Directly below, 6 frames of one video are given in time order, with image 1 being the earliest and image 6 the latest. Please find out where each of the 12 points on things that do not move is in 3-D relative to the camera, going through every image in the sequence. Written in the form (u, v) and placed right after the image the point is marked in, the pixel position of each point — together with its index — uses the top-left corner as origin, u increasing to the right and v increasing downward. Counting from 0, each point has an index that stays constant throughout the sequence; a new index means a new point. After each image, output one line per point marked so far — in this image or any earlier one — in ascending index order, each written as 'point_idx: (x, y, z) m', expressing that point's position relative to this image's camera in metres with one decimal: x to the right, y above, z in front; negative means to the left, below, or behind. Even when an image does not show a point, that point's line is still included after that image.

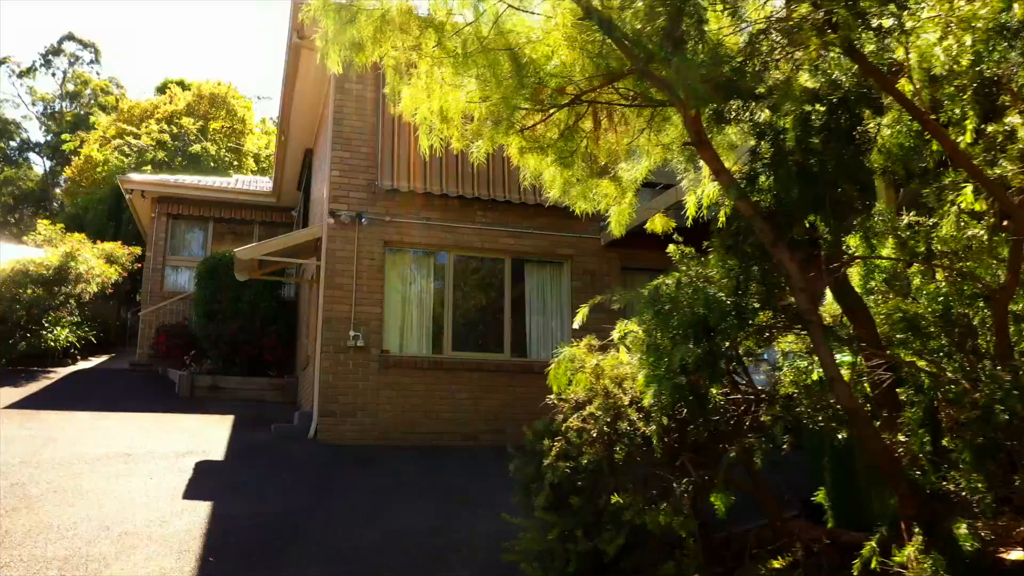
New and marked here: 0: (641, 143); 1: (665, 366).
0: (+0.9, +1.0, +5.9) m
1: (+0.7, -0.4, +4.3) m
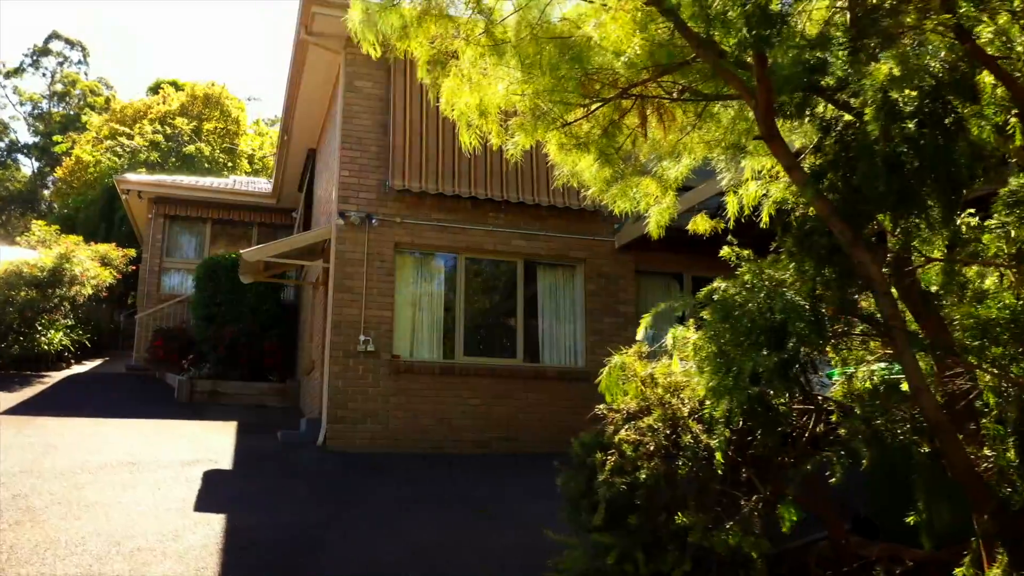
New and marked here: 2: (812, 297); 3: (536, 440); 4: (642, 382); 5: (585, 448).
0: (+1.2, +1.0, +5.6) m
1: (+1.0, -0.4, +4.0) m
2: (+1.4, 0.0, +4.0) m
3: (+0.3, -1.9, +11.0) m
4: (+0.7, -0.5, +4.8) m
5: (+0.4, -0.9, +4.8) m
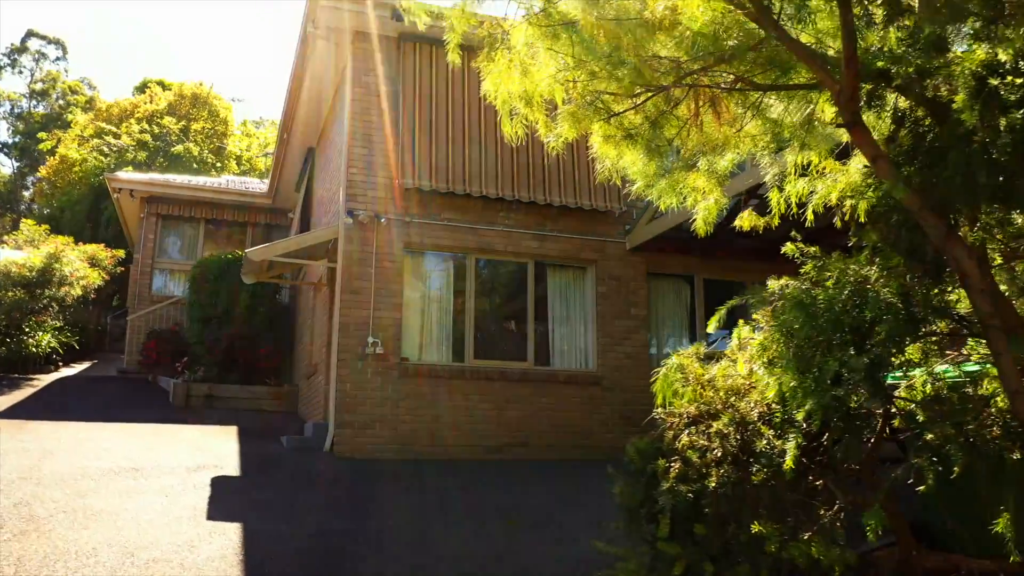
0: (+1.4, +1.0, +5.4) m
1: (+1.3, -0.4, +3.8) m
2: (+1.7, 0.0, +3.8) m
3: (+0.5, -1.9, +10.8) m
4: (+1.0, -0.5, +4.5) m
5: (+0.7, -0.9, +4.5) m
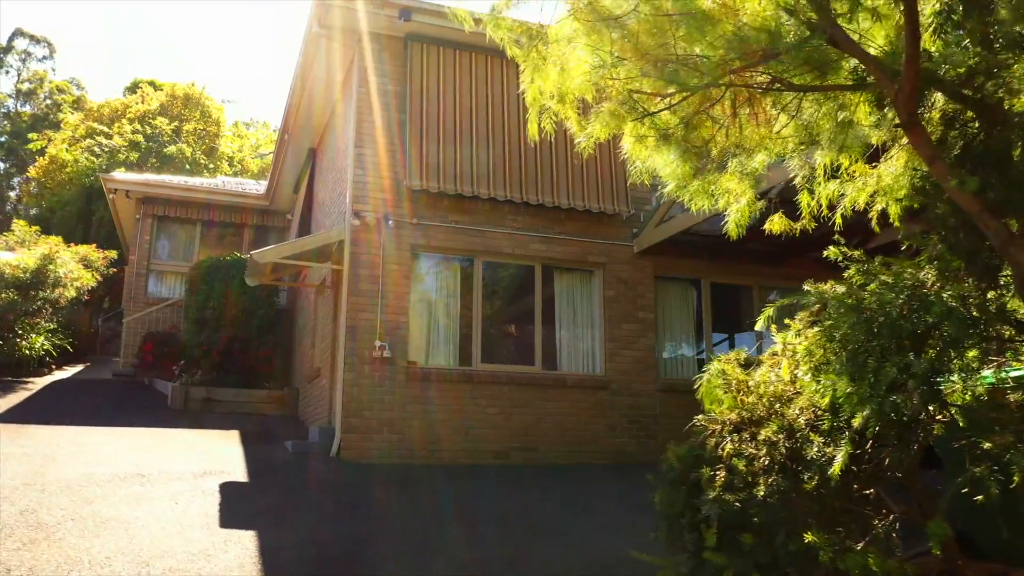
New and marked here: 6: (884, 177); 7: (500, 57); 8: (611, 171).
0: (+1.6, +0.9, +5.3) m
1: (+1.5, -0.4, +3.7) m
2: (+1.9, 0.0, +3.7) m
3: (+0.5, -2.0, +10.7) m
4: (+1.2, -0.5, +4.4) m
5: (+0.9, -0.9, +4.4) m
6: (+2.2, +0.7, +5.2) m
7: (-0.1, +3.1, +11.5) m
8: (+1.3, +1.6, +11.6) m
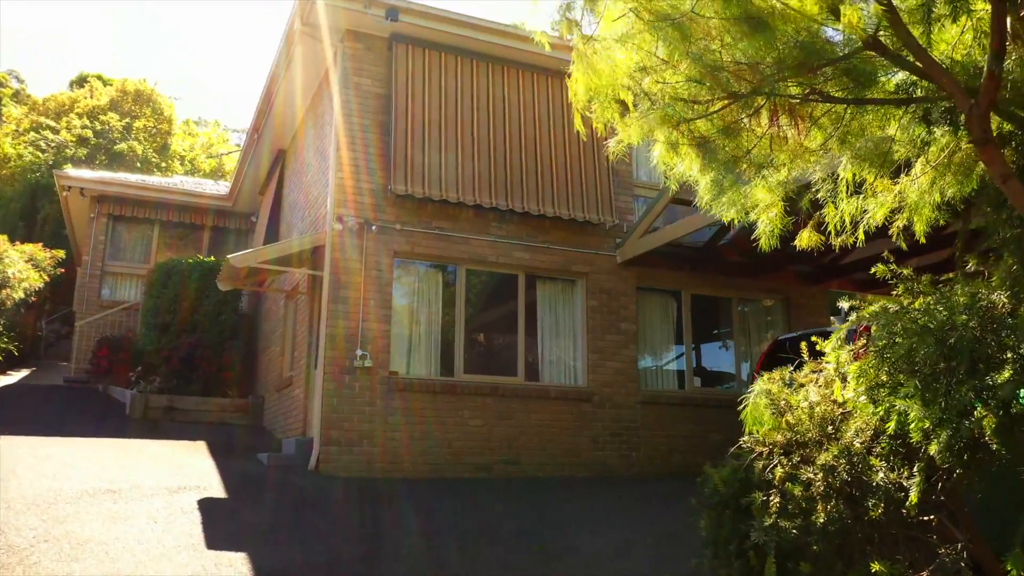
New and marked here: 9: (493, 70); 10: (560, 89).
0: (+1.8, +0.9, +5.2) m
1: (+1.8, -0.5, +3.5) m
2: (+2.2, -0.1, +3.6) m
3: (+0.3, -2.1, +10.4) m
4: (+1.4, -0.6, +4.3) m
5: (+1.1, -1.0, +4.2) m
6: (+2.3, +0.6, +5.1) m
7: (-0.3, +2.9, +11.2) m
8: (+1.1, +1.4, +11.5) m
9: (-0.2, +2.8, +11.3) m
10: (+0.6, +2.7, +11.7) m
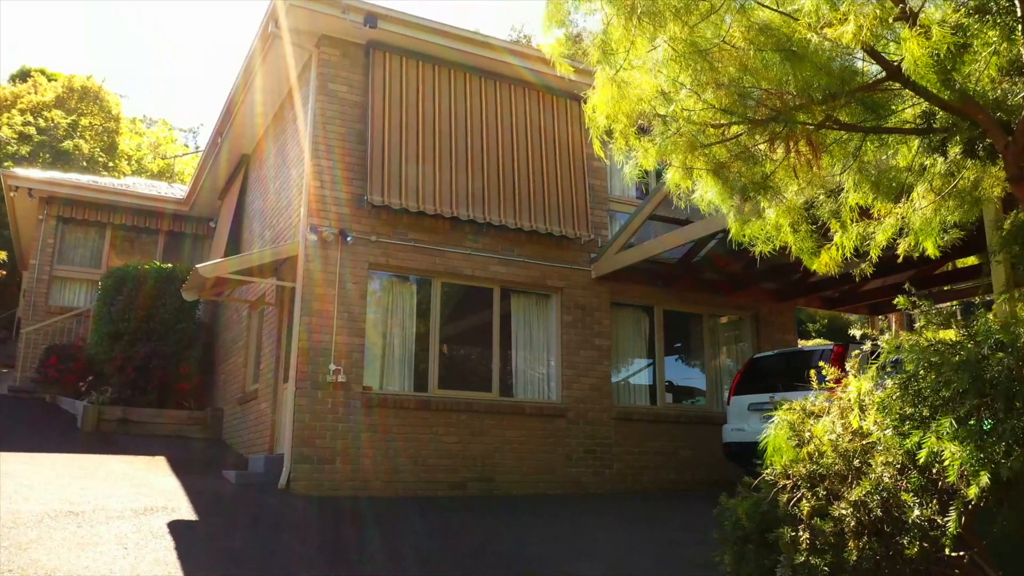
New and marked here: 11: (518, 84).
0: (+1.8, +0.7, +5.2) m
1: (+1.9, -0.6, +3.5) m
2: (+2.3, -0.3, +3.6) m
3: (0.0, -2.3, +10.3) m
4: (+1.5, -0.8, +4.2) m
5: (+1.2, -1.1, +4.2) m
6: (+2.4, +0.4, +5.1) m
7: (-0.6, +2.8, +11.1) m
8: (+0.8, +1.2, +11.4) m
9: (-0.5, +2.6, +11.1) m
10: (+0.3, +2.5, +11.6) m
11: (+0.1, +2.7, +11.5) m
